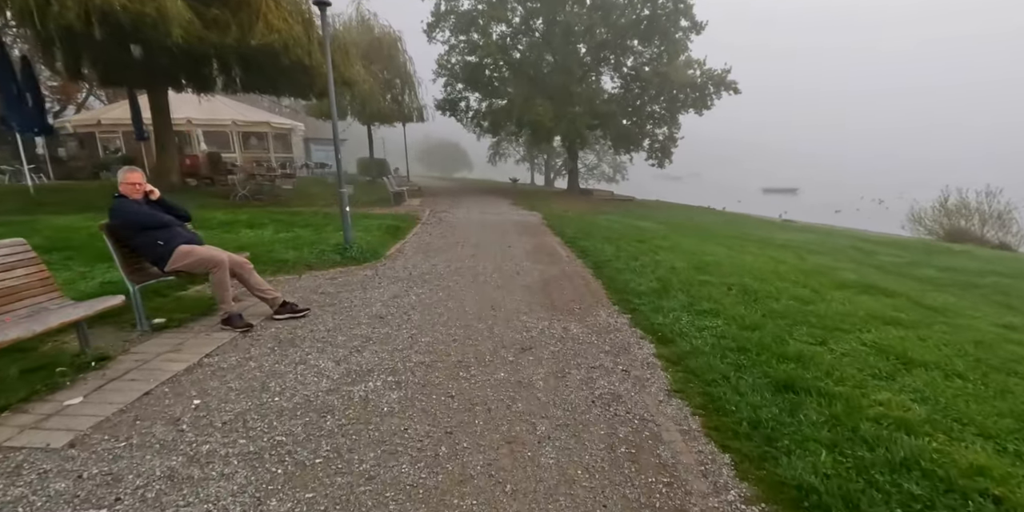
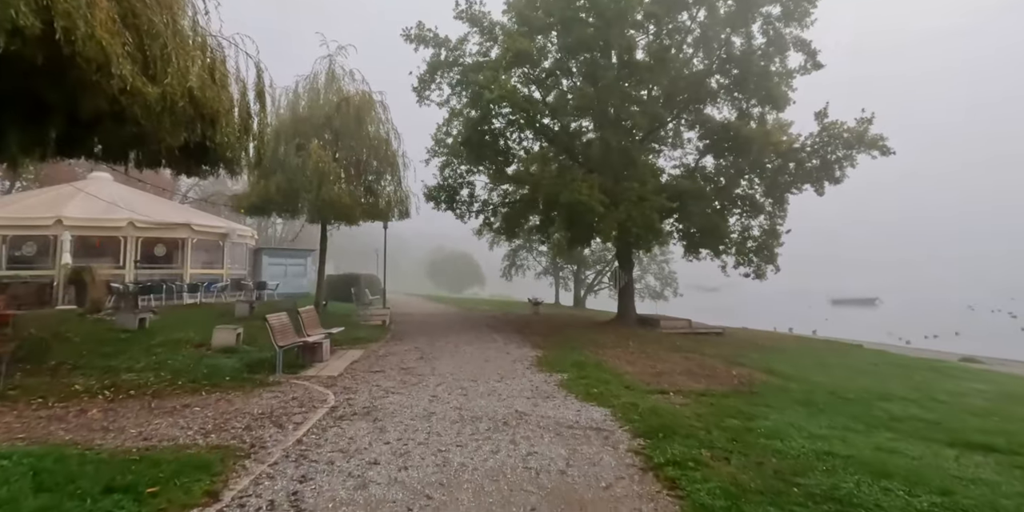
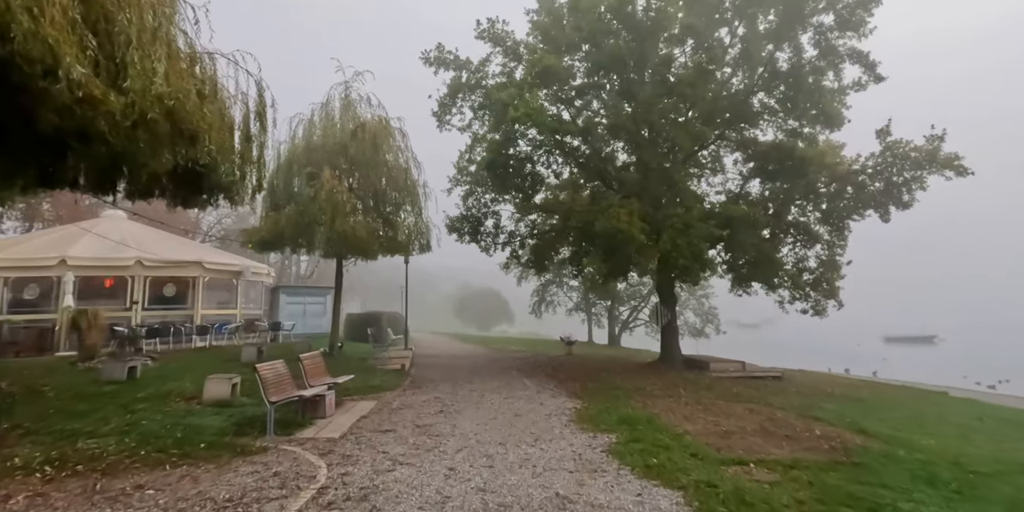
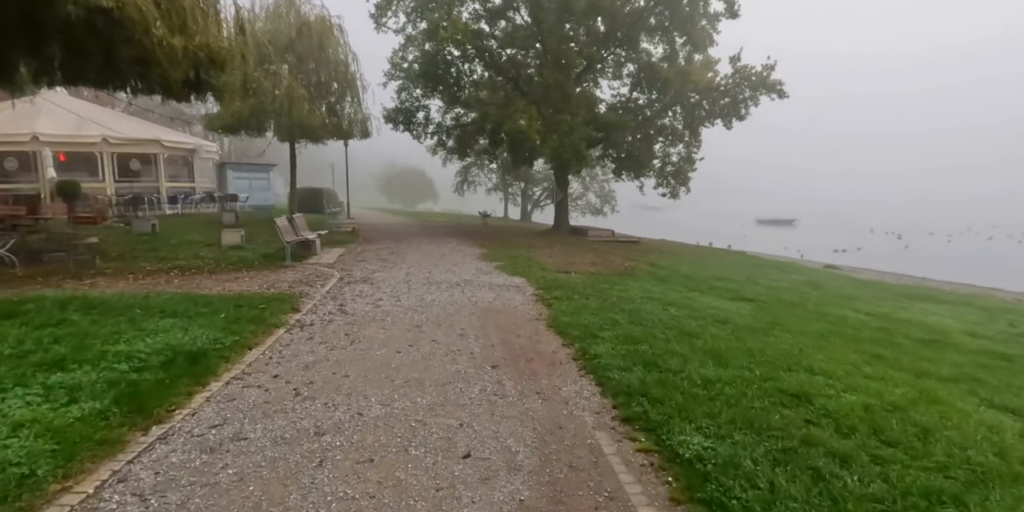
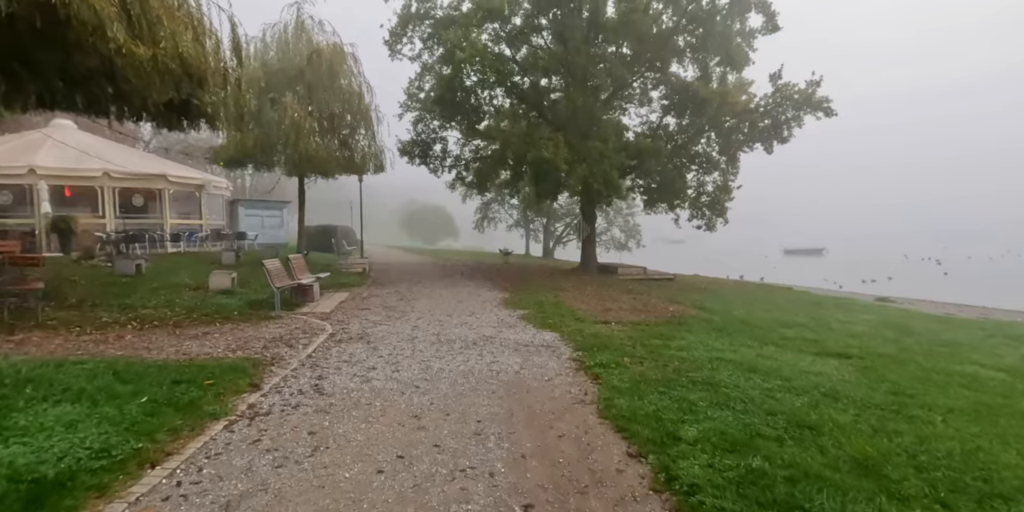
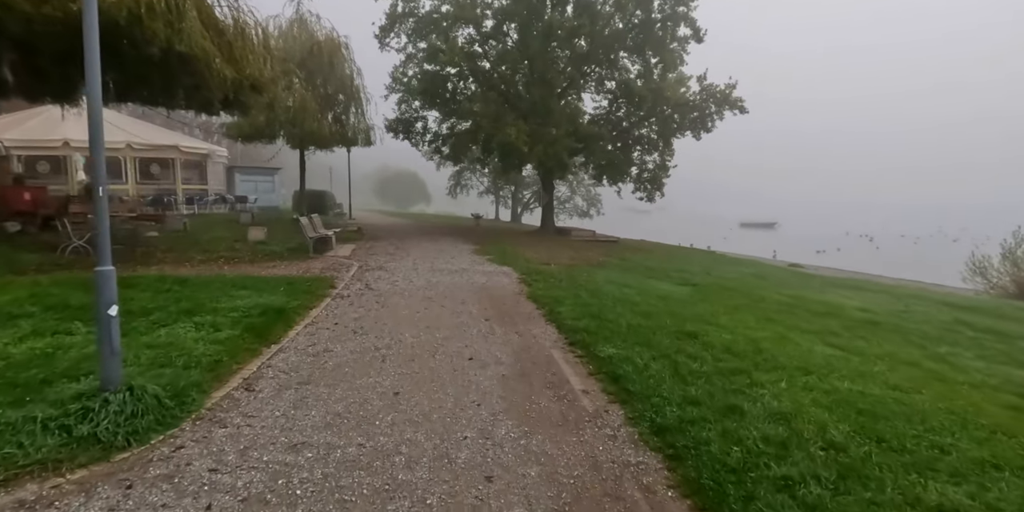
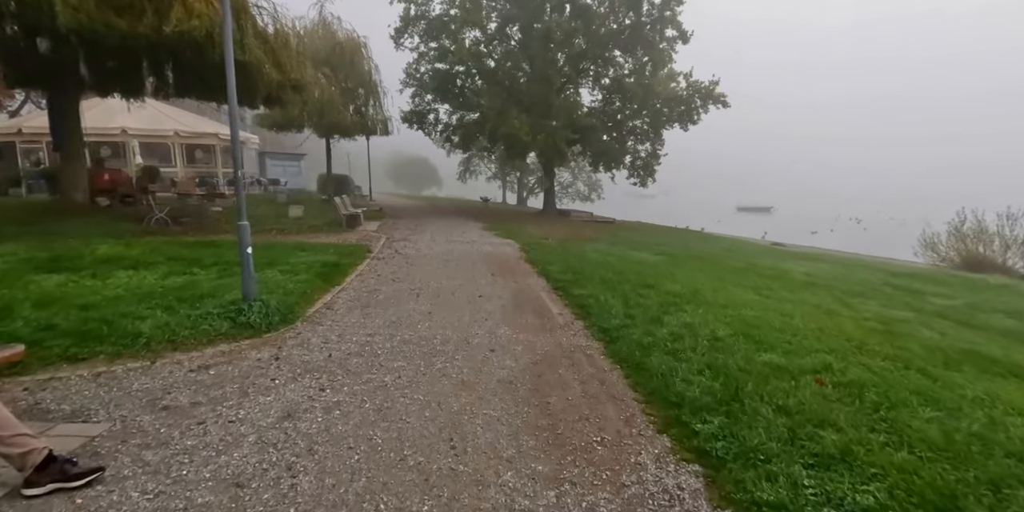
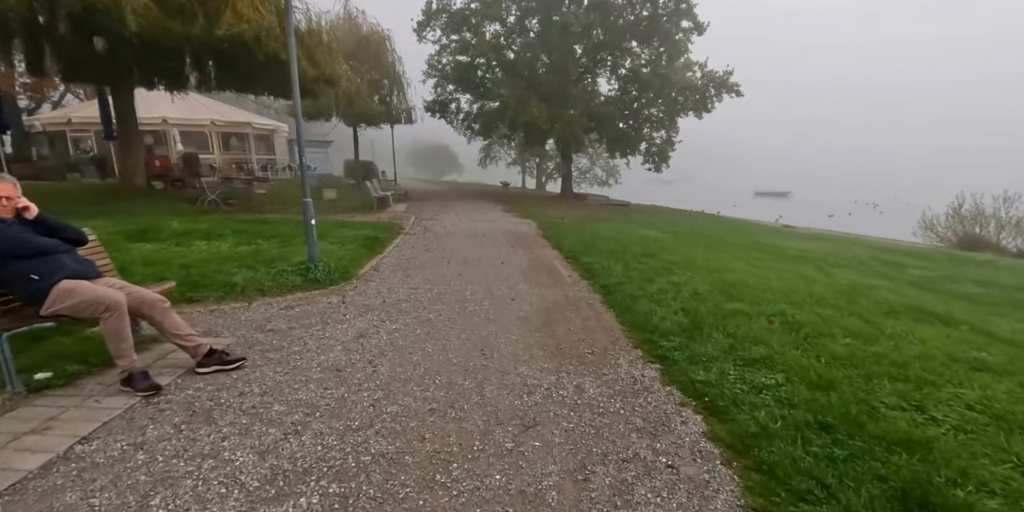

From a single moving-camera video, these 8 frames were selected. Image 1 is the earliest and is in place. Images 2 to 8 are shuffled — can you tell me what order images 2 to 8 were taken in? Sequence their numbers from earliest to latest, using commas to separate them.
8, 7, 6, 4, 5, 2, 3
